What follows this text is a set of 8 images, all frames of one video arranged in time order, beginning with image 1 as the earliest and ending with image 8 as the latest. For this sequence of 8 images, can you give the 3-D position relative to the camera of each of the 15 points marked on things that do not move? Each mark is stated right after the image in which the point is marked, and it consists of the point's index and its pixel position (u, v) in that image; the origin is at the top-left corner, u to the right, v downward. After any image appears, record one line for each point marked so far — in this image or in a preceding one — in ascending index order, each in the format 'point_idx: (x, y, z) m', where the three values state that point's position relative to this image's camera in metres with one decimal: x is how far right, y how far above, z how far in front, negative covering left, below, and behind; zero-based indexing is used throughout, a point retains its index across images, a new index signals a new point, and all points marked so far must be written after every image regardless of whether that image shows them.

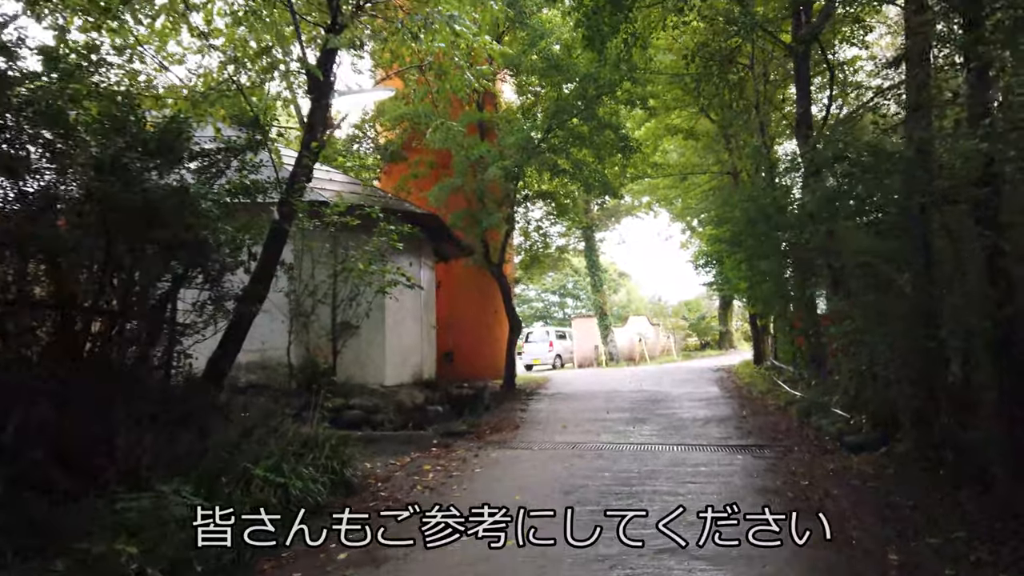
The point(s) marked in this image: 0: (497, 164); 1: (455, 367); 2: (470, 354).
0: (-0.3, +2.2, +13.4) m
1: (-1.3, -1.8, +16.7) m
2: (-1.0, -1.4, +17.0) m
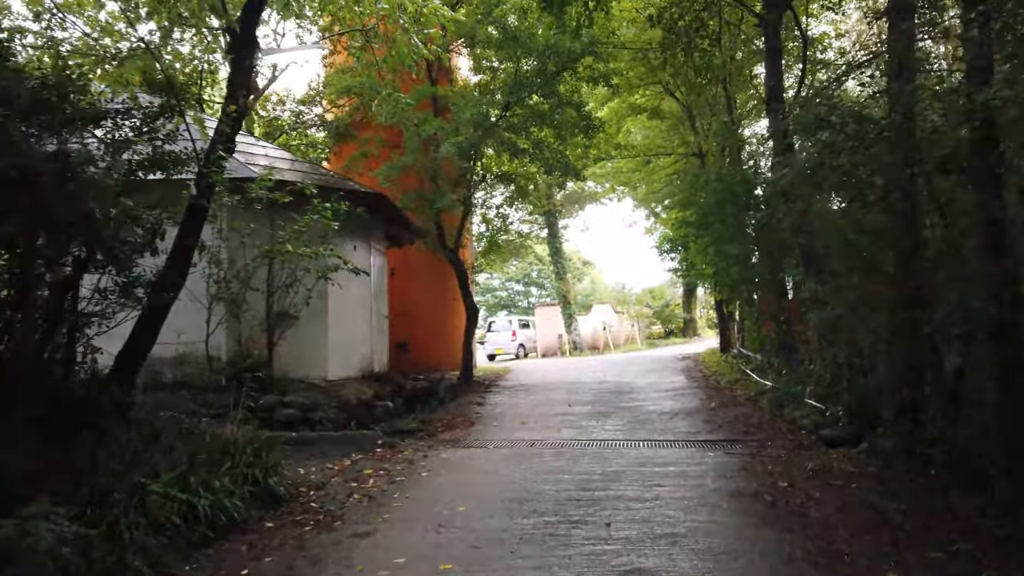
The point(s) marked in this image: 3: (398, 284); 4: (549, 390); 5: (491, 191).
0: (-1.1, +2.5, +12.5) m
1: (-2.2, -1.5, +15.9) m
2: (-1.9, -1.2, +16.1) m
3: (-2.4, +0.1, +16.1) m
4: (+0.7, -1.7, +12.7) m
5: (-0.3, +2.2, +16.9) m
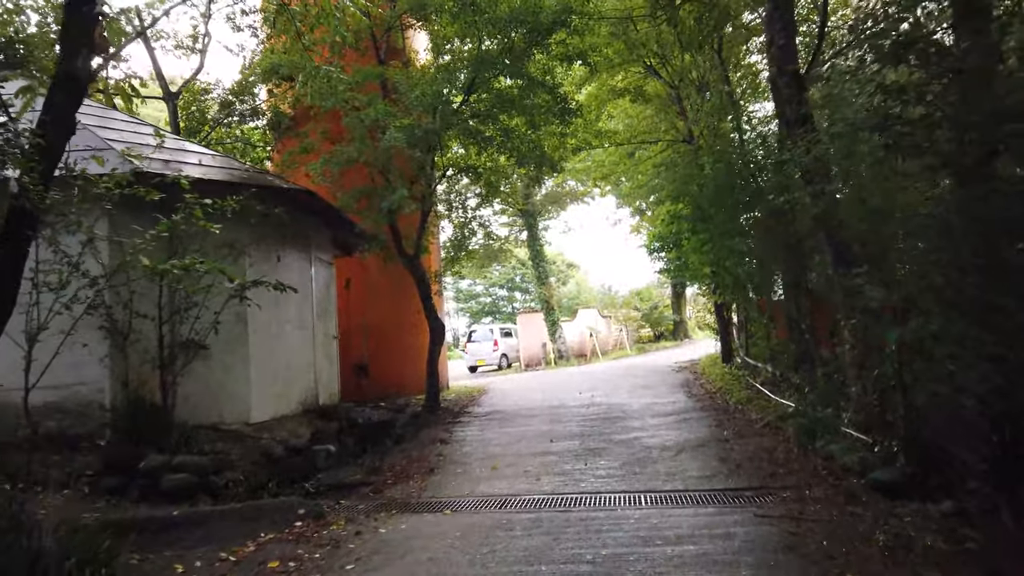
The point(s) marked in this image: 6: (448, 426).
0: (-1.6, +2.3, +10.6) m
1: (-2.6, -1.8, +13.9) m
2: (-2.3, -1.4, +14.2) m
3: (-2.9, -0.2, +14.1) m
4: (+0.3, -1.9, +10.8) m
5: (-0.9, +2.0, +14.9) m
6: (-0.9, -2.0, +10.7) m
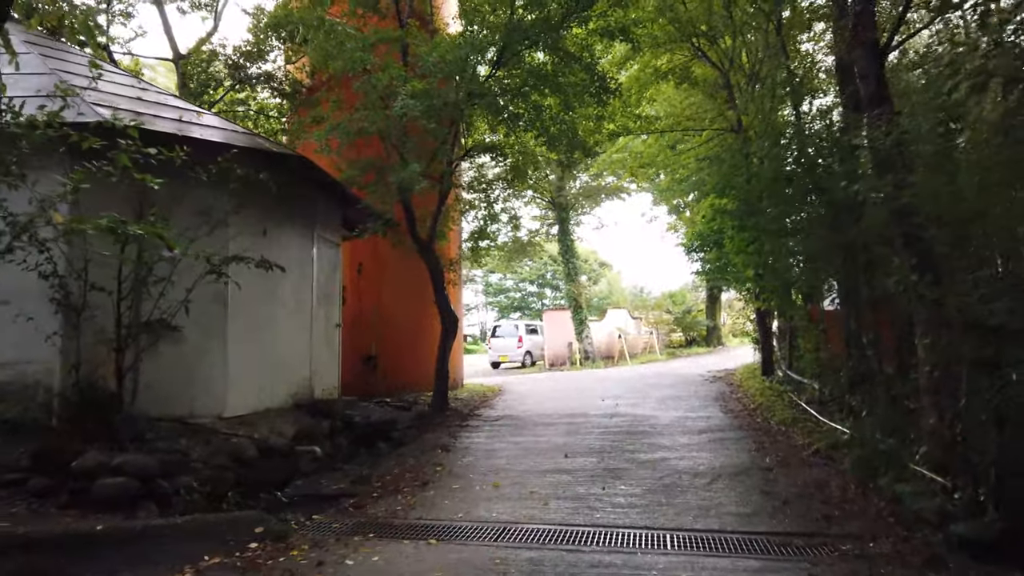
0: (-1.2, +2.4, +9.5) m
1: (-2.3, -1.5, +12.9) m
2: (-2.0, -1.2, +13.1) m
3: (-2.5, +0.1, +13.1) m
4: (+0.4, -1.8, +9.7) m
5: (-0.4, +2.1, +13.8) m
6: (-0.8, -1.9, +9.7) m
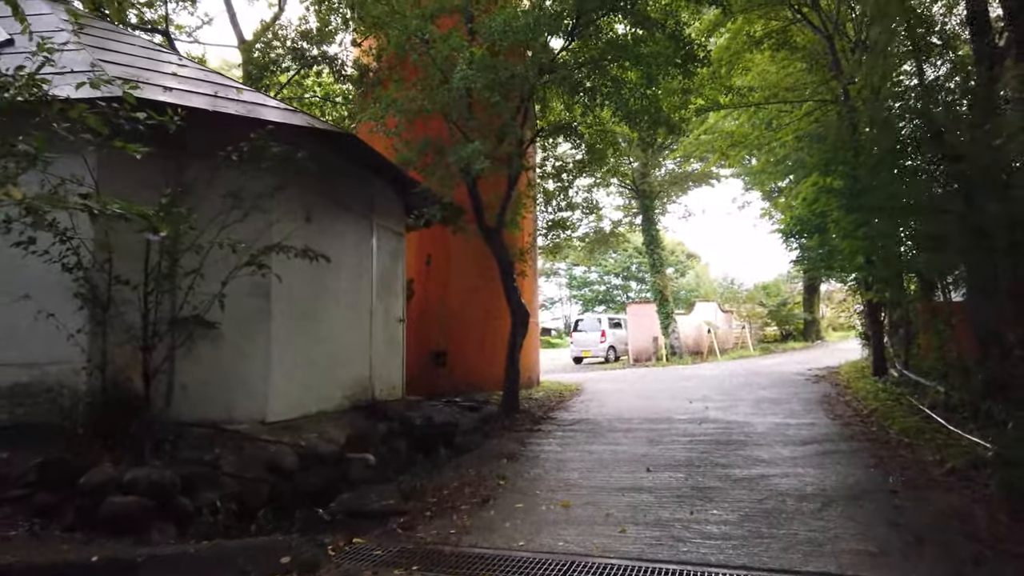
0: (-0.4, +2.5, +8.7) m
1: (-1.1, -1.4, +12.2) m
2: (-0.7, -1.1, +12.4) m
3: (-1.3, +0.2, +12.4) m
4: (+1.3, -1.7, +8.7) m
5: (+0.9, +2.3, +12.9) m
6: (+0.1, -1.7, +8.8) m
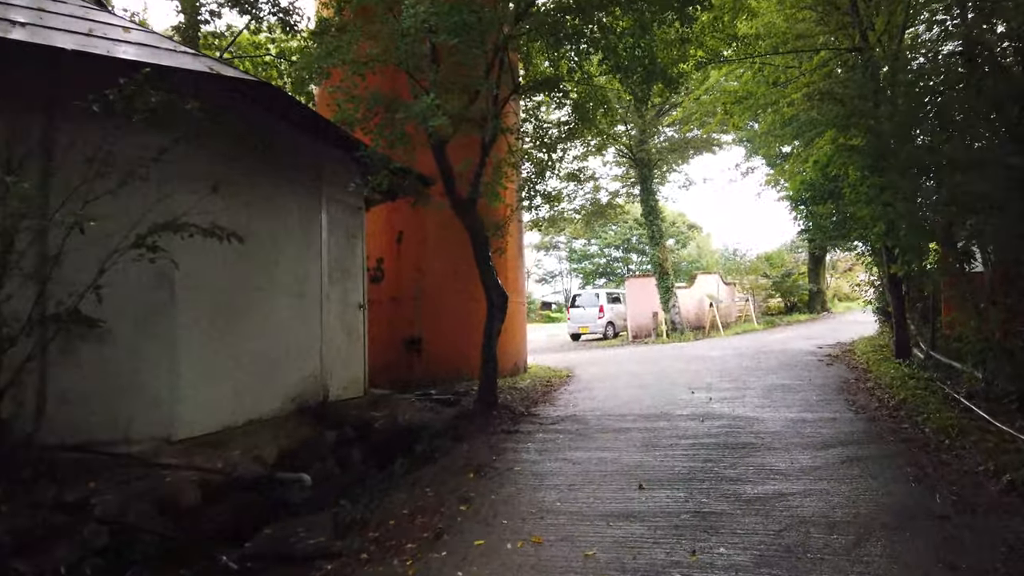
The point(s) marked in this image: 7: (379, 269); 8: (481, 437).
0: (-0.7, +2.7, +7.3) m
1: (-1.3, -1.1, +11.0) m
2: (-1.0, -0.8, +11.2) m
3: (-1.6, +0.5, +11.2) m
4: (+1.0, -1.5, +7.5) m
5: (+0.6, +2.6, +11.5) m
6: (-0.2, -1.5, +7.6) m
7: (-2.0, +0.3, +11.3) m
8: (-0.3, -1.5, +7.9) m
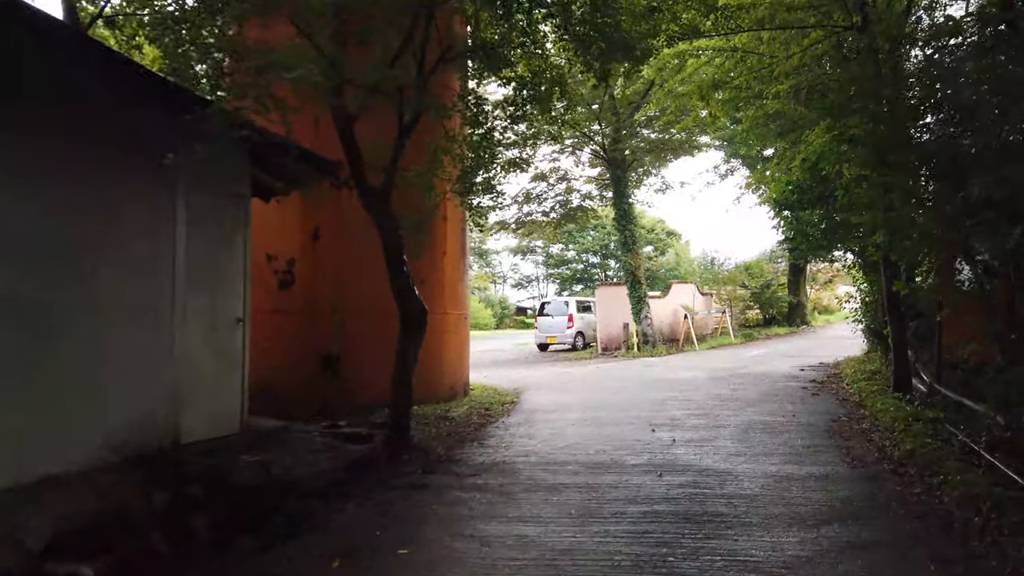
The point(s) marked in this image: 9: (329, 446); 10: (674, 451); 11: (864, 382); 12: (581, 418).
0: (-1.4, +2.6, +5.6) m
1: (-2.2, -1.2, +9.2) m
2: (-1.9, -0.9, +9.4) m
3: (-2.4, +0.4, +9.4) m
4: (+0.3, -1.6, +5.8) m
5: (-0.2, +2.5, +9.8) m
6: (-0.9, -1.7, +5.9) m
7: (-2.8, +0.2, +9.5) m
8: (-1.1, -1.7, +6.1) m
9: (-1.8, -1.5, +7.5) m
10: (+1.6, -1.5, +7.1) m
11: (+4.8, -1.3, +10.3) m
12: (+0.8, -1.5, +8.7) m
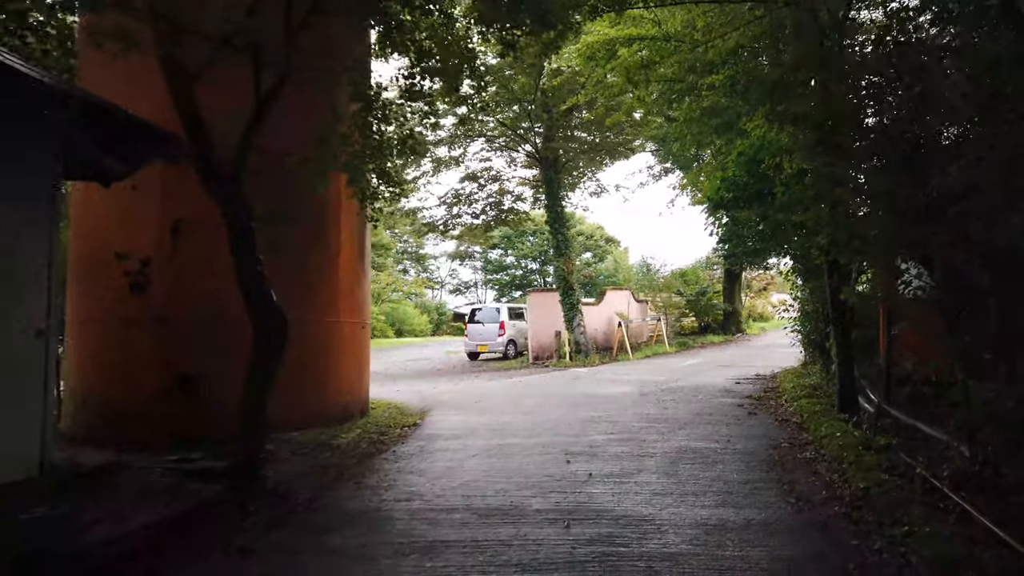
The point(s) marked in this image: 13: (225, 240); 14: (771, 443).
0: (-2.2, +2.6, +4.2) m
1: (-3.3, -1.2, +7.7) m
2: (-2.9, -0.9, +7.9) m
3: (-3.5, +0.4, +7.9) m
4: (-0.6, -1.6, +4.5) m
5: (-1.3, +2.4, +8.5) m
6: (-1.7, -1.7, +4.5) m
7: (-3.9, +0.2, +7.9) m
8: (-1.9, -1.7, +4.7) m
9: (-2.8, -1.6, +6.1) m
10: (+0.7, -1.6, +5.9) m
11: (+3.6, -1.4, +9.4) m
12: (-0.3, -1.6, +7.5) m
13: (-3.1, +0.5, +8.0) m
14: (+2.6, -1.5, +7.6) m
